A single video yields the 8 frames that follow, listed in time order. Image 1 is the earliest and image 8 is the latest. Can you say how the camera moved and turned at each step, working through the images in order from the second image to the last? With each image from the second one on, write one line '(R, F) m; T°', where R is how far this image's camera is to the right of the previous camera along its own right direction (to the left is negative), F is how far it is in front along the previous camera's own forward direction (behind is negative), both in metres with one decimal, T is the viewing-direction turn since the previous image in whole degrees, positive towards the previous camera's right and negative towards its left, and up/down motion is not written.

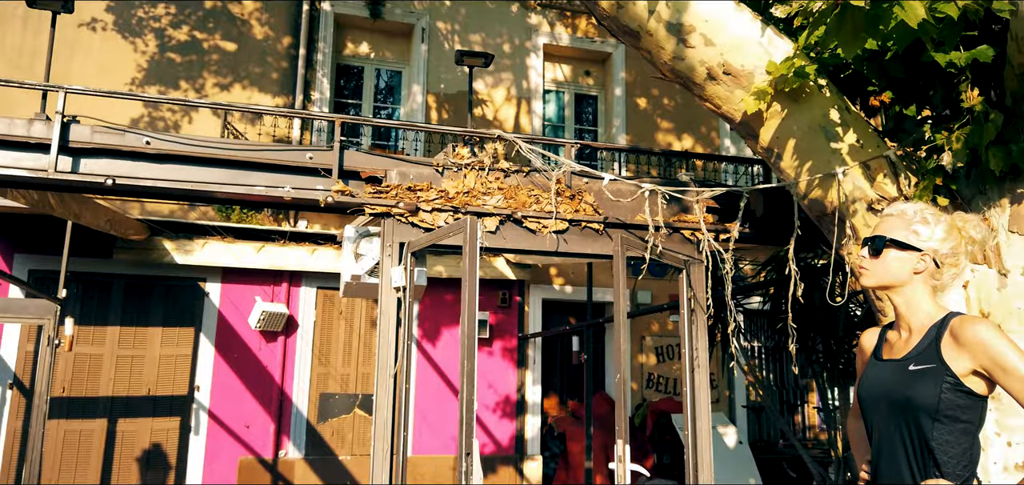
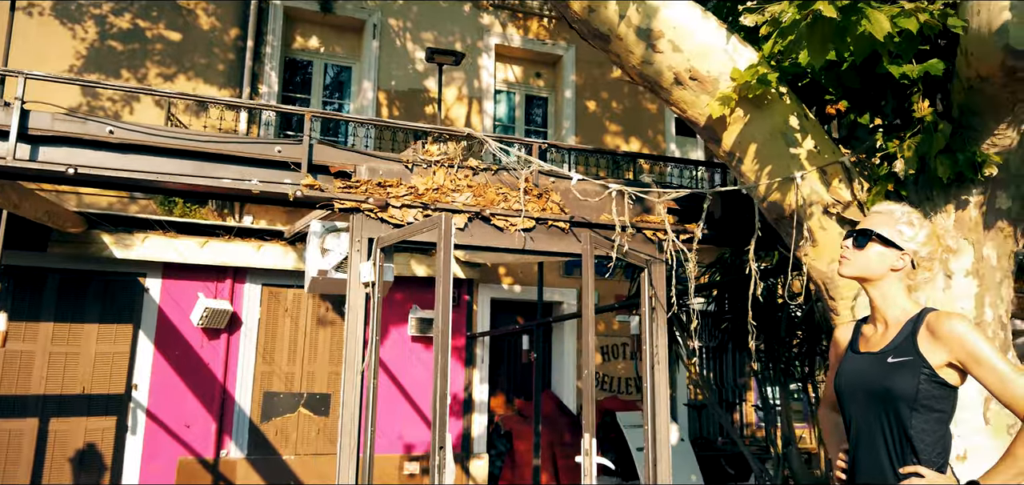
(-0.2, 0.0) m; +4°
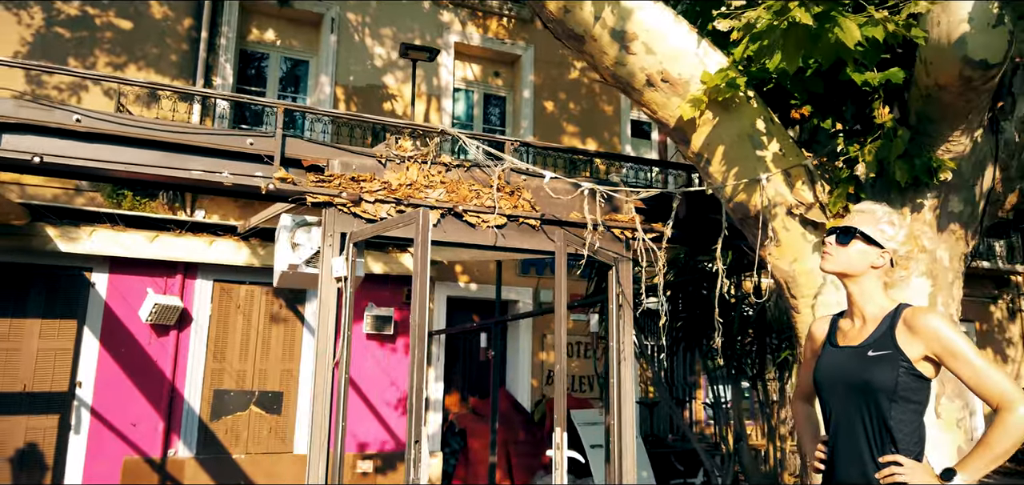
(-0.1, 0.0) m; +4°
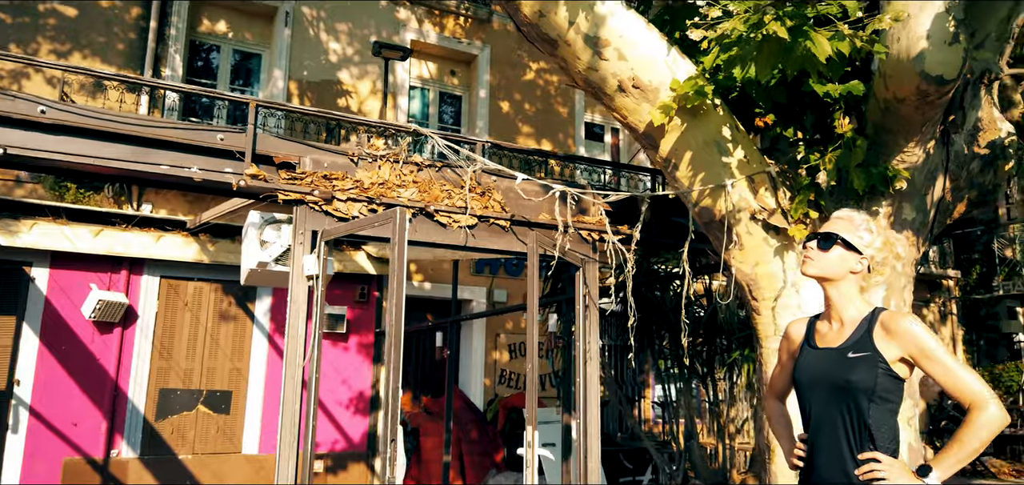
(-0.1, 0.0) m; +4°
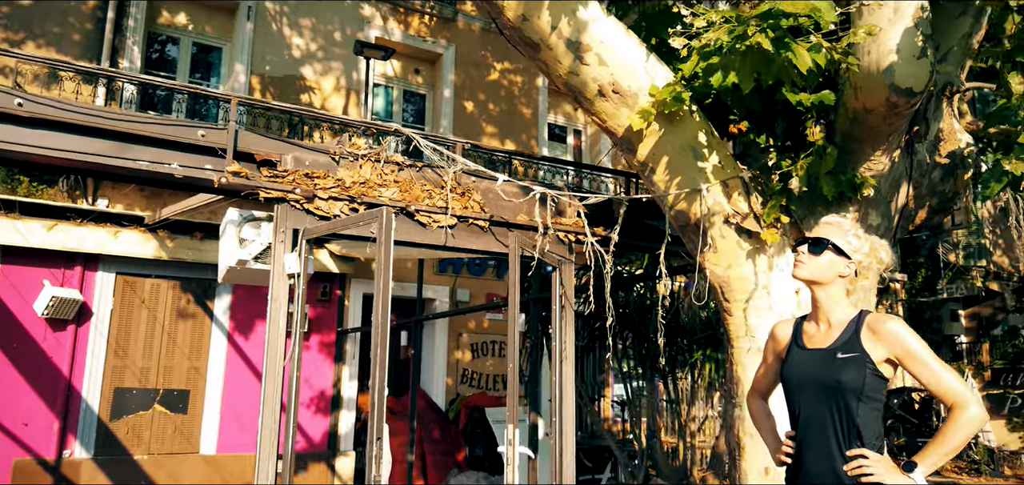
(-0.1, -0.1) m; +3°
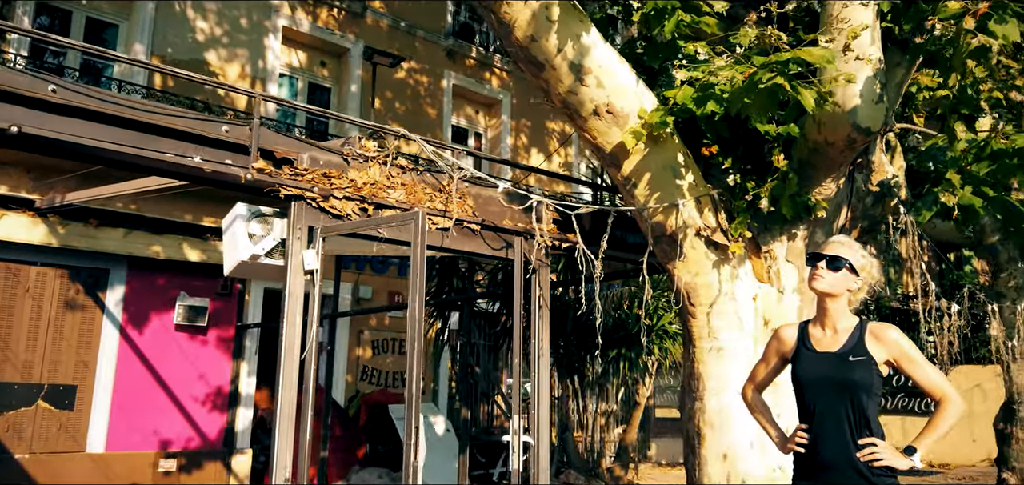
(-0.8, -0.3) m; +10°
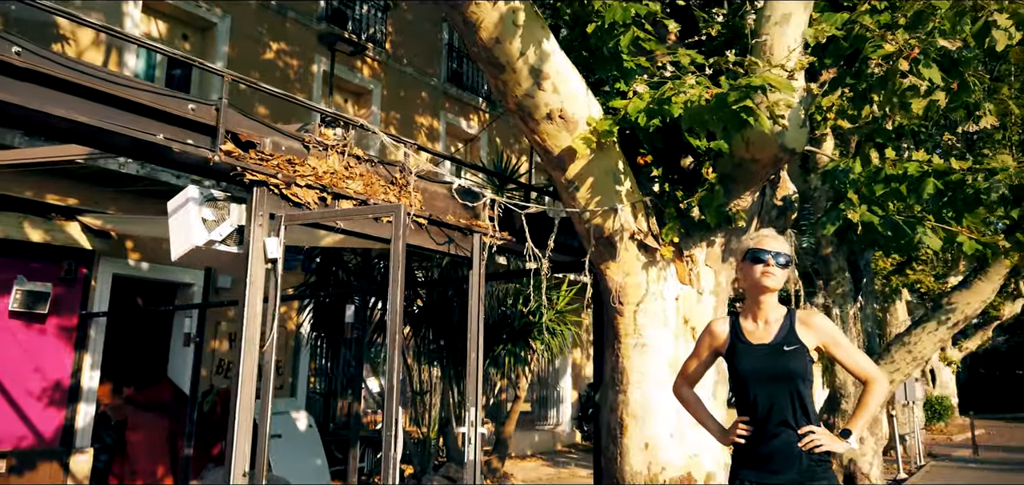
(-0.8, 0.0) m; +12°
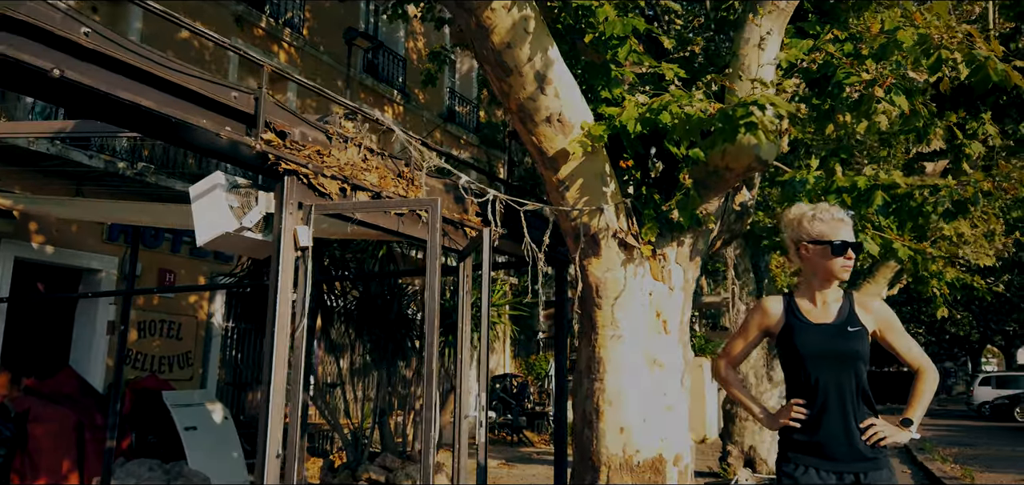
(-0.8, -0.2) m; +8°
